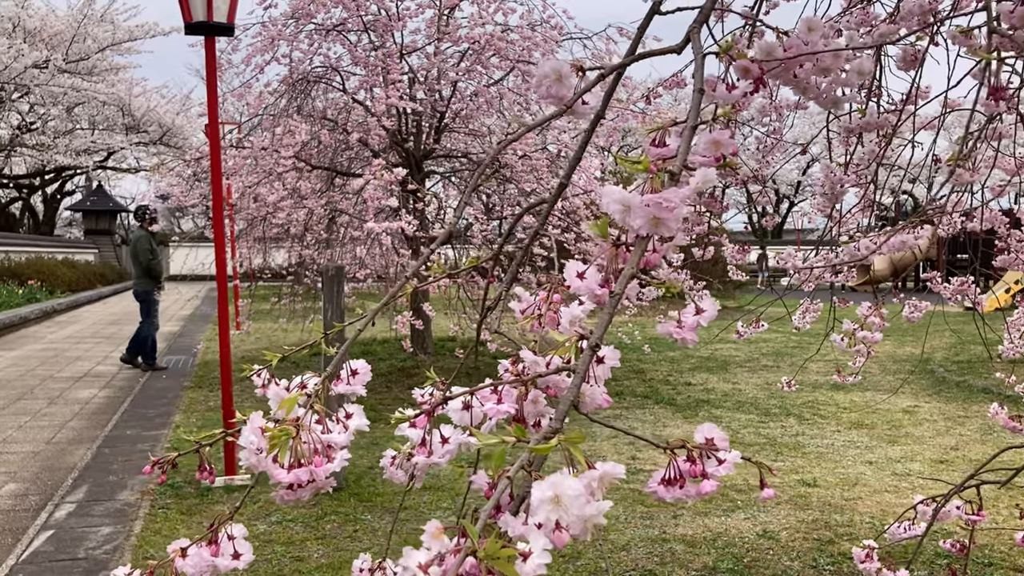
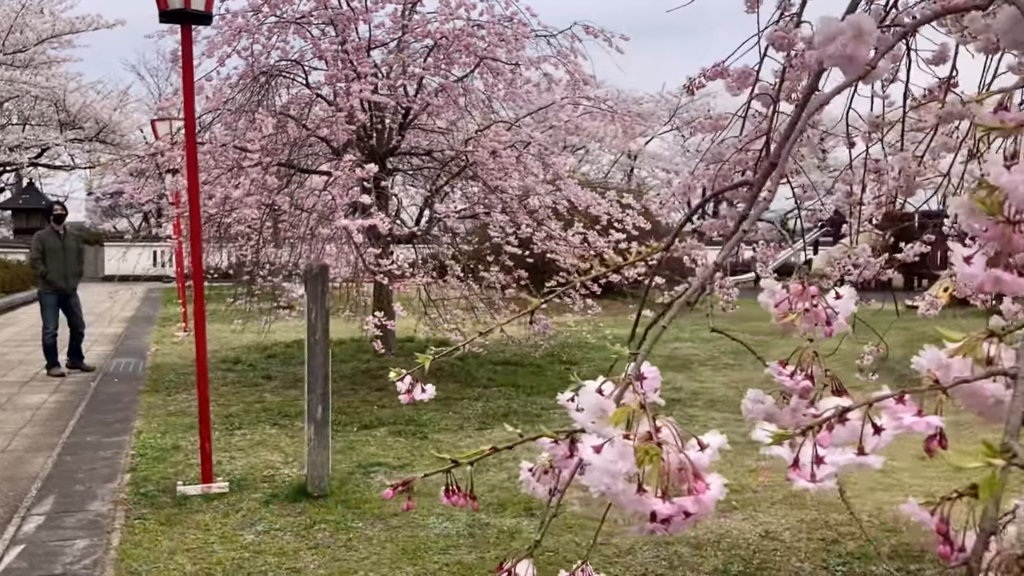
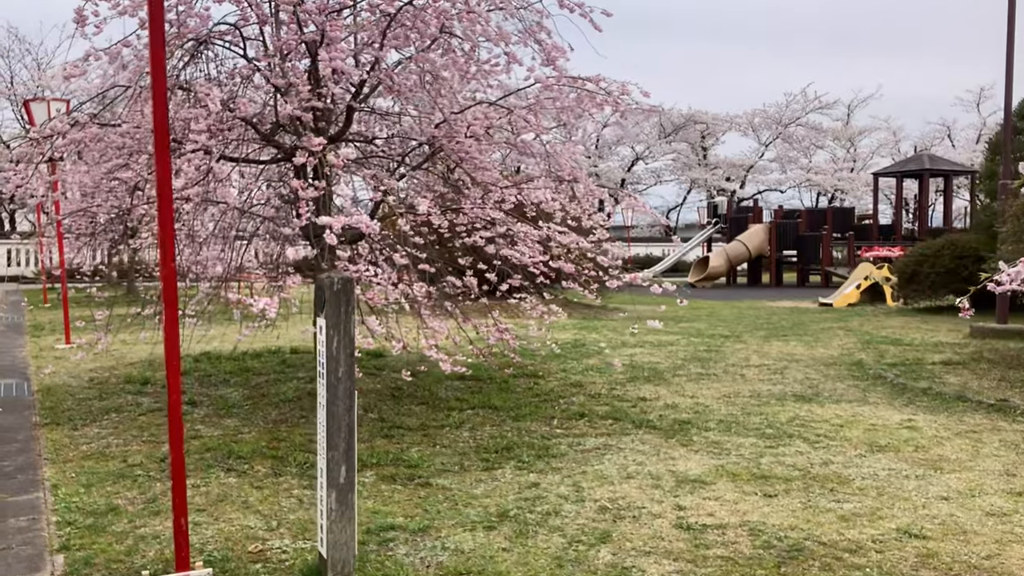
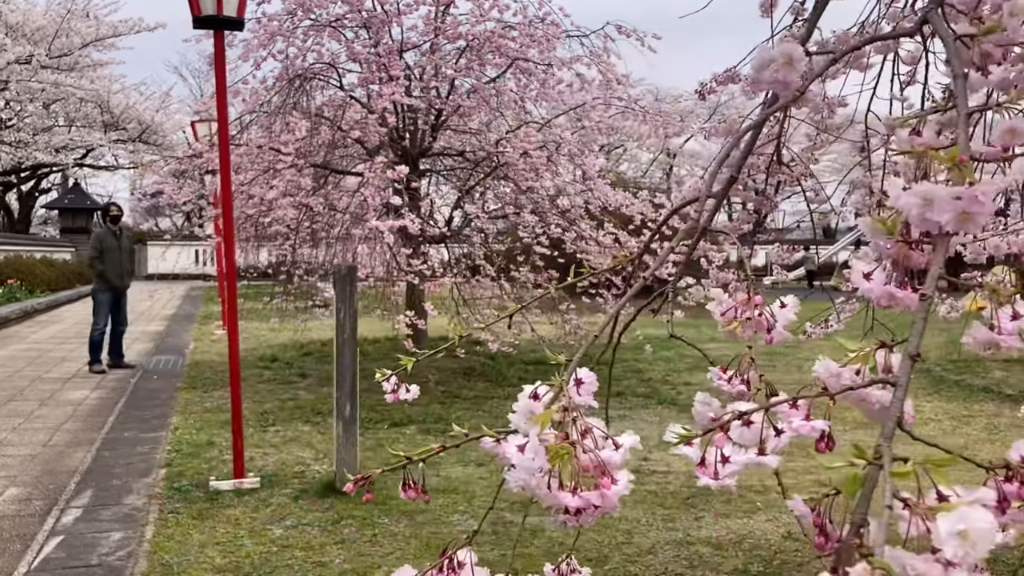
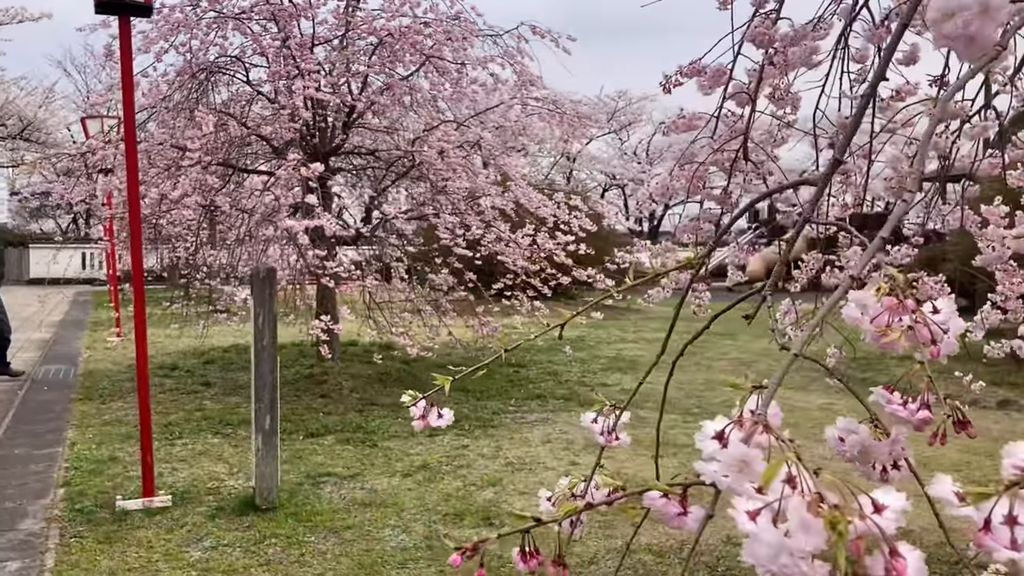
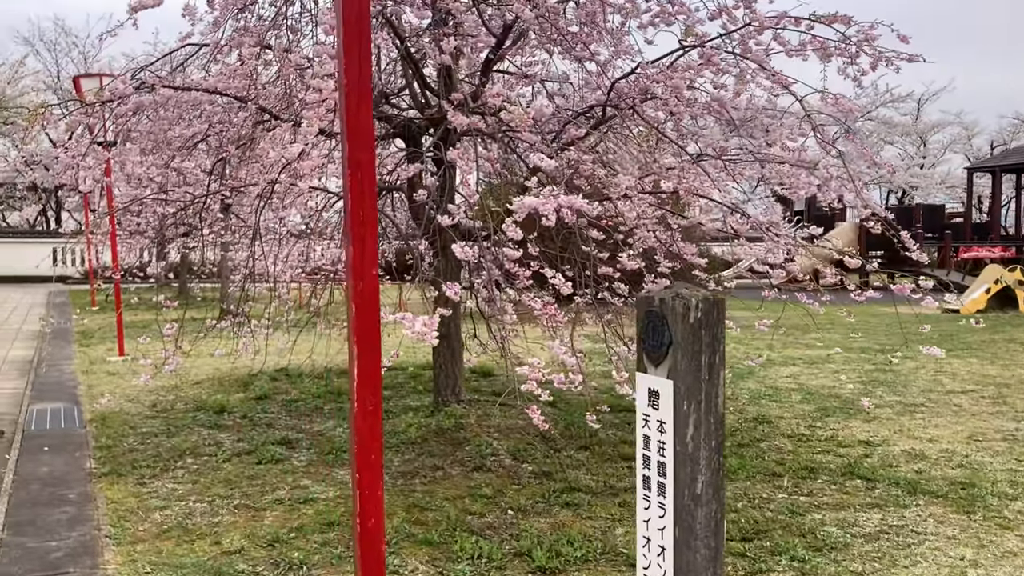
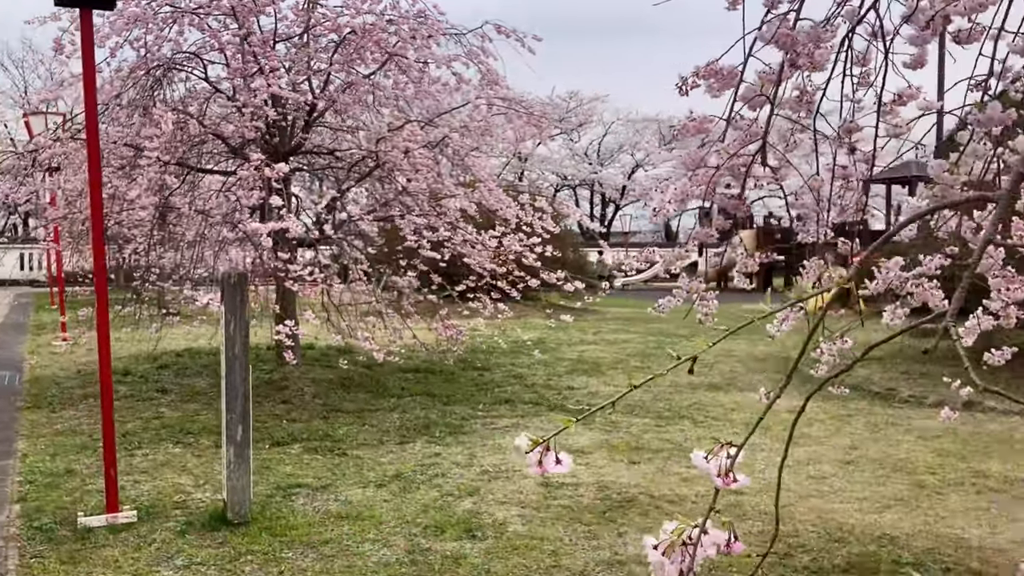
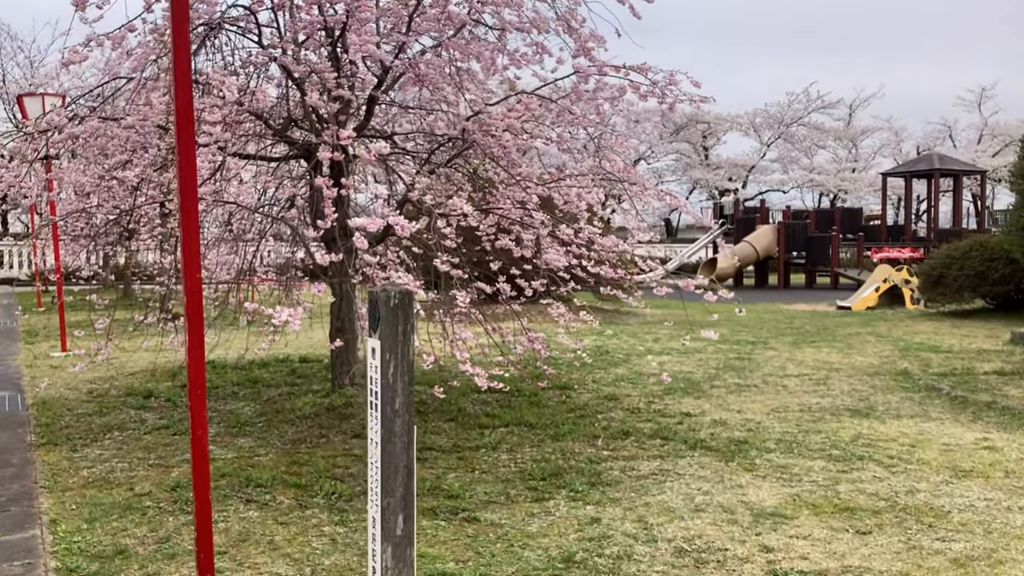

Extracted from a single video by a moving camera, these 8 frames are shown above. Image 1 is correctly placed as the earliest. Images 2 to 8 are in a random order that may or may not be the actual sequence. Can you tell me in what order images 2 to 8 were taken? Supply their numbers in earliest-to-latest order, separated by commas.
4, 2, 5, 7, 3, 8, 6
